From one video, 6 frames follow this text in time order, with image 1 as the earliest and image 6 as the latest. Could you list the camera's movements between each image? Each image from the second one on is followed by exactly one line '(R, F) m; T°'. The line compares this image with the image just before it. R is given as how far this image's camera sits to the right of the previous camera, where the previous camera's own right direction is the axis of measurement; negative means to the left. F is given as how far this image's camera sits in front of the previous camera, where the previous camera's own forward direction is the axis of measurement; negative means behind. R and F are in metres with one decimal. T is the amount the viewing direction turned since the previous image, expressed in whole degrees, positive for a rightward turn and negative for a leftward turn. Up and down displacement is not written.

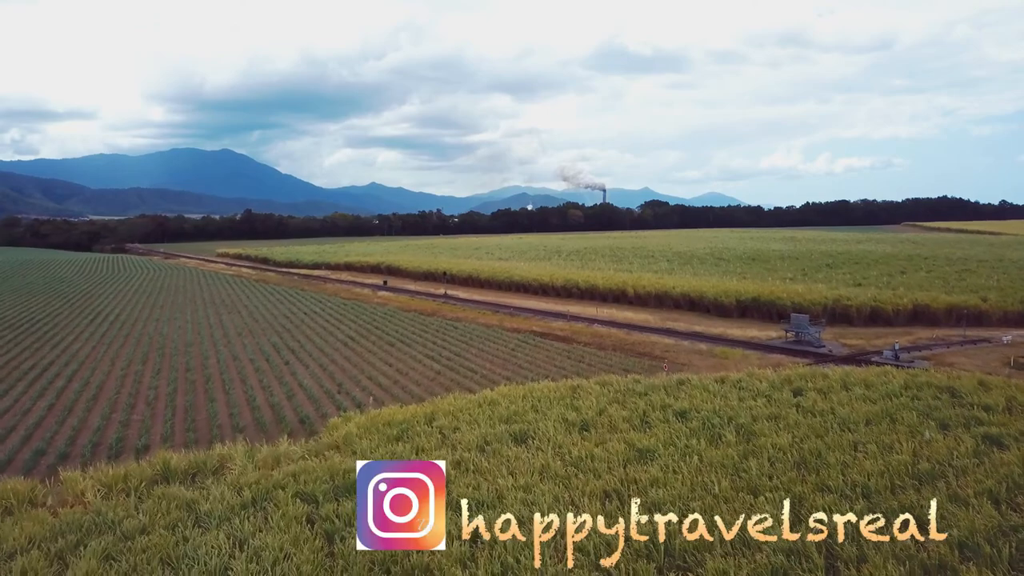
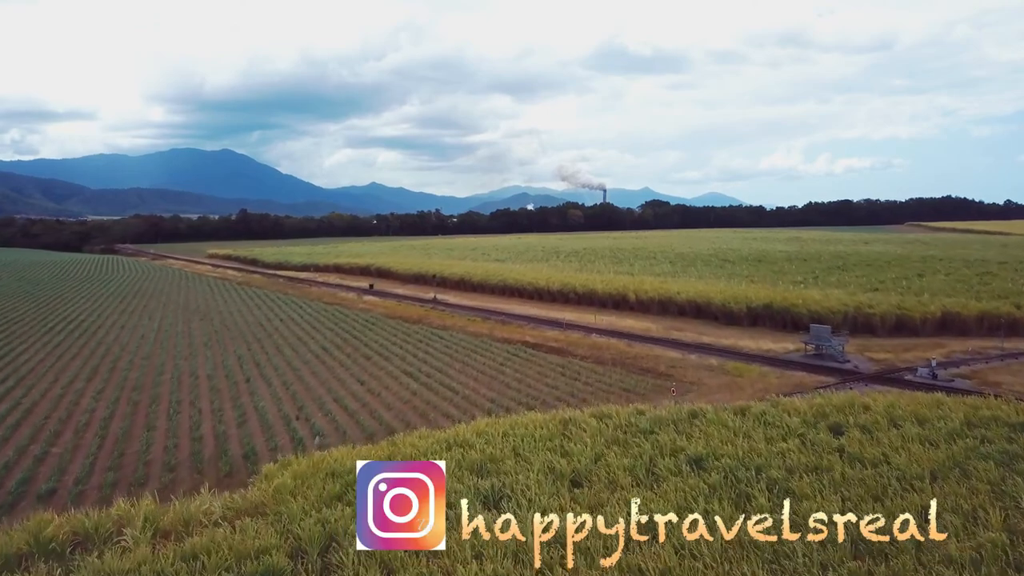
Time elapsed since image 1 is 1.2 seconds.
(+0.1, +0.7) m; 0°
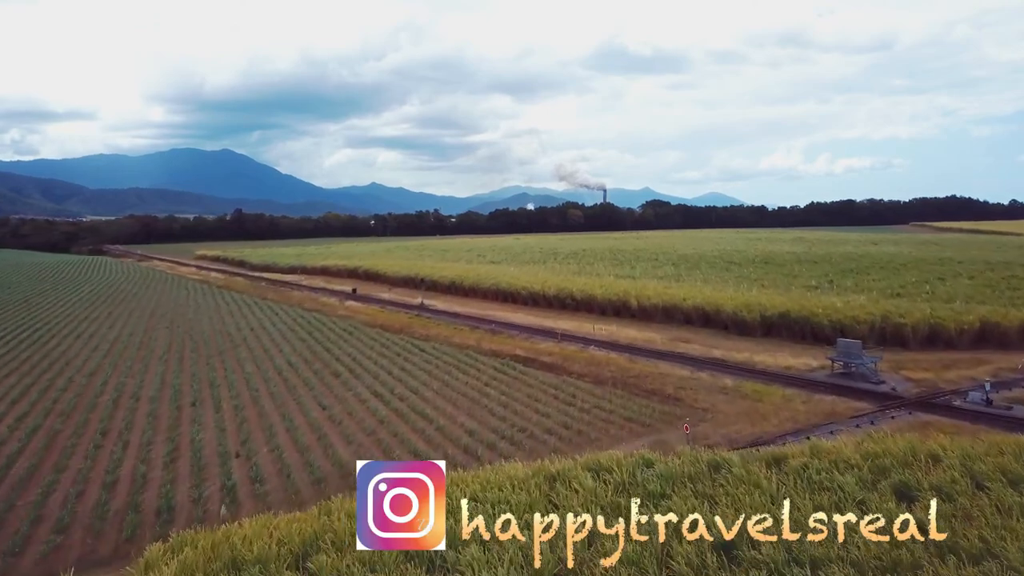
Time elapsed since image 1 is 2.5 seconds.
(+0.1, +0.8) m; 0°
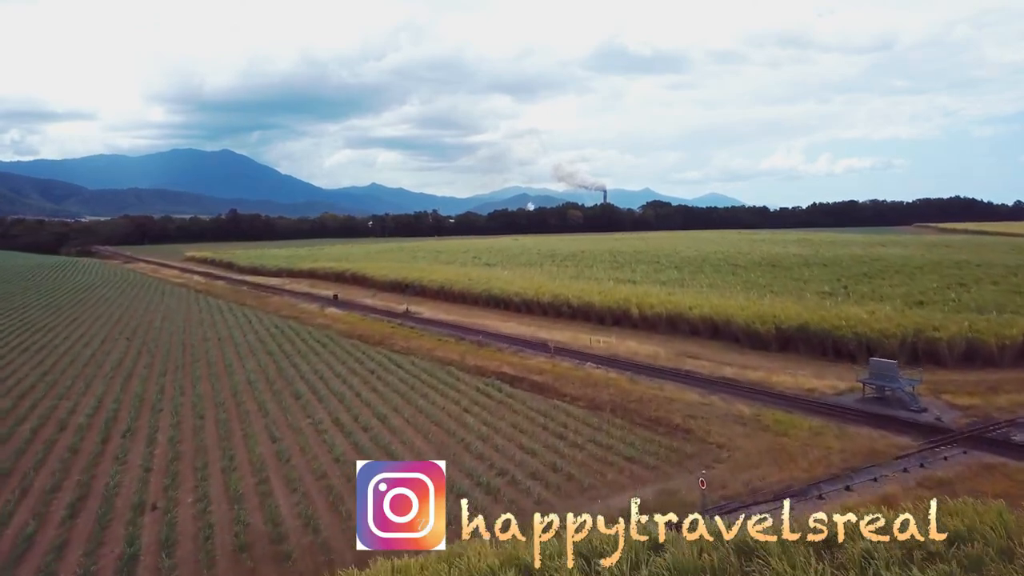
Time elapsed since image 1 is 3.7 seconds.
(+0.1, +0.7) m; 0°
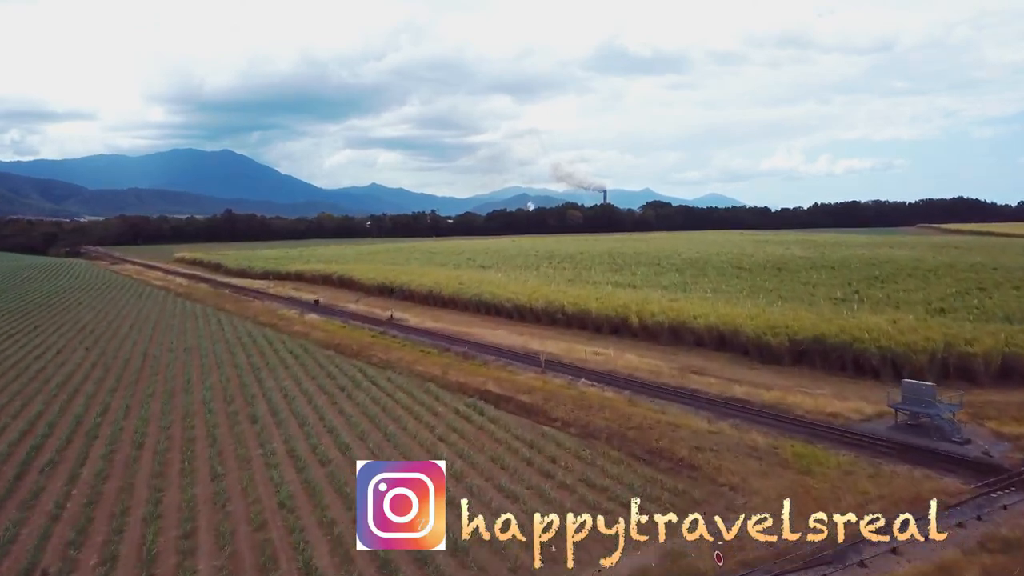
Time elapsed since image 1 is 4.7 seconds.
(+0.1, +0.6) m; 0°
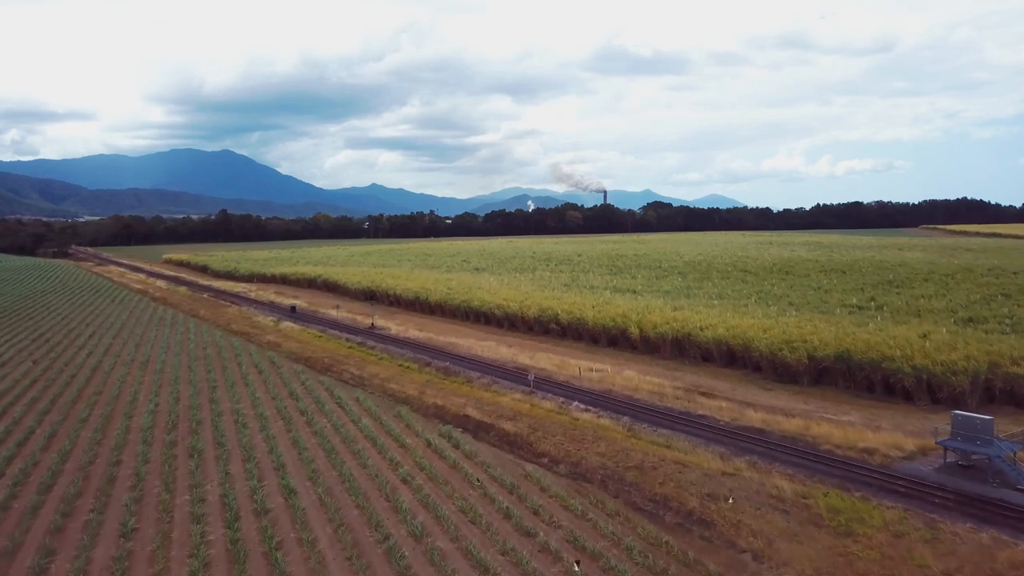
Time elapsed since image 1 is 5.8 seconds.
(+0.1, +0.7) m; 0°
